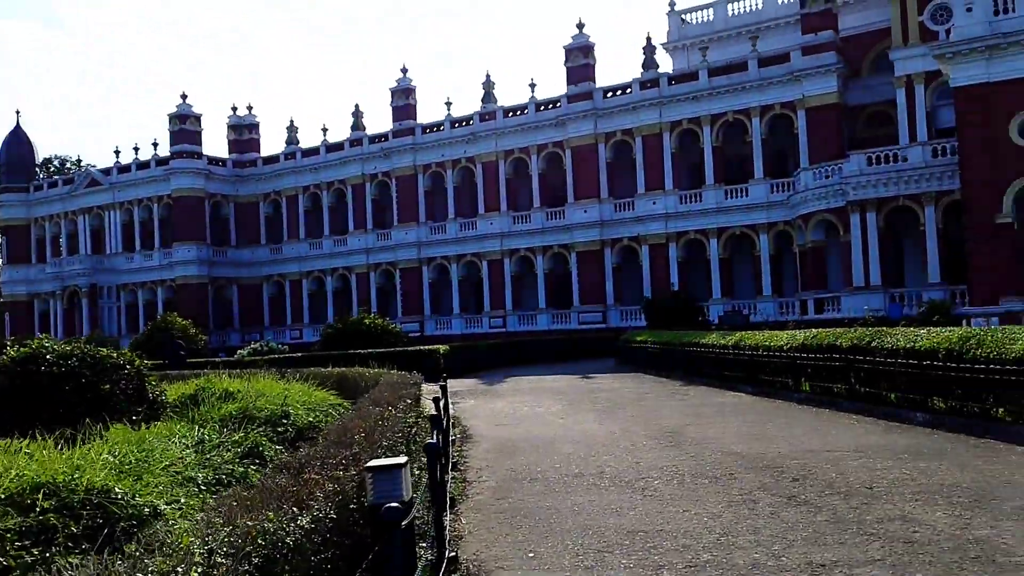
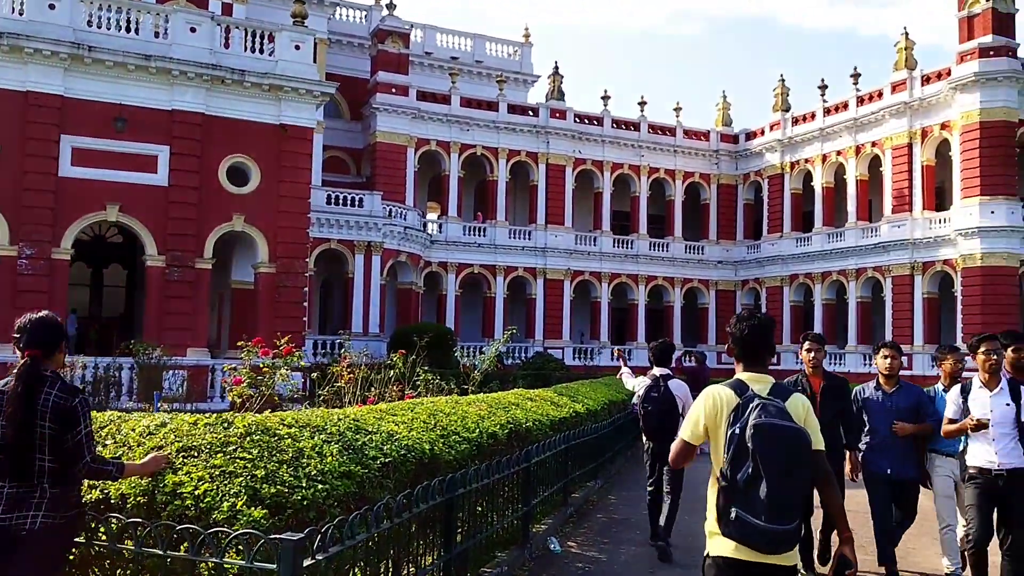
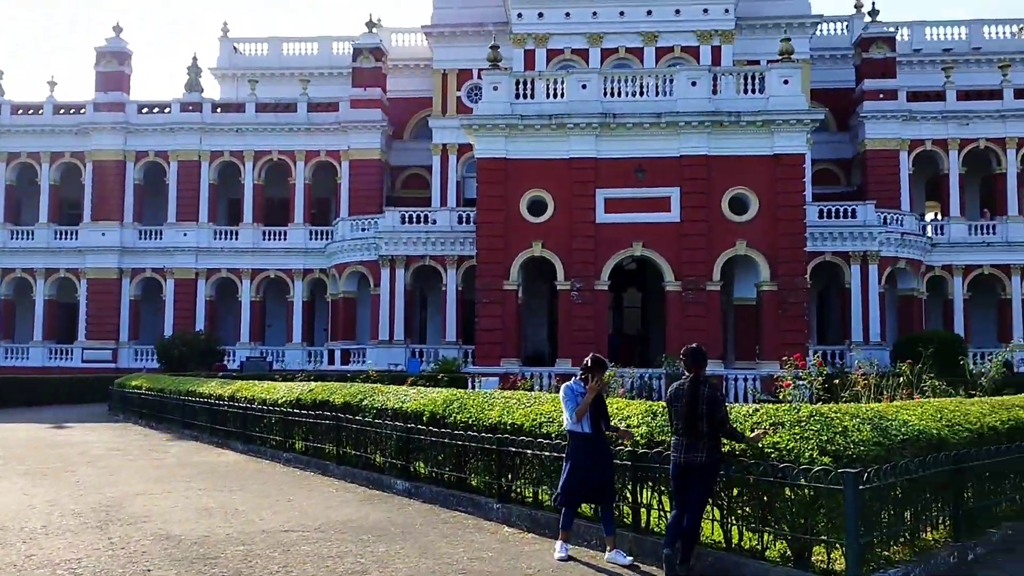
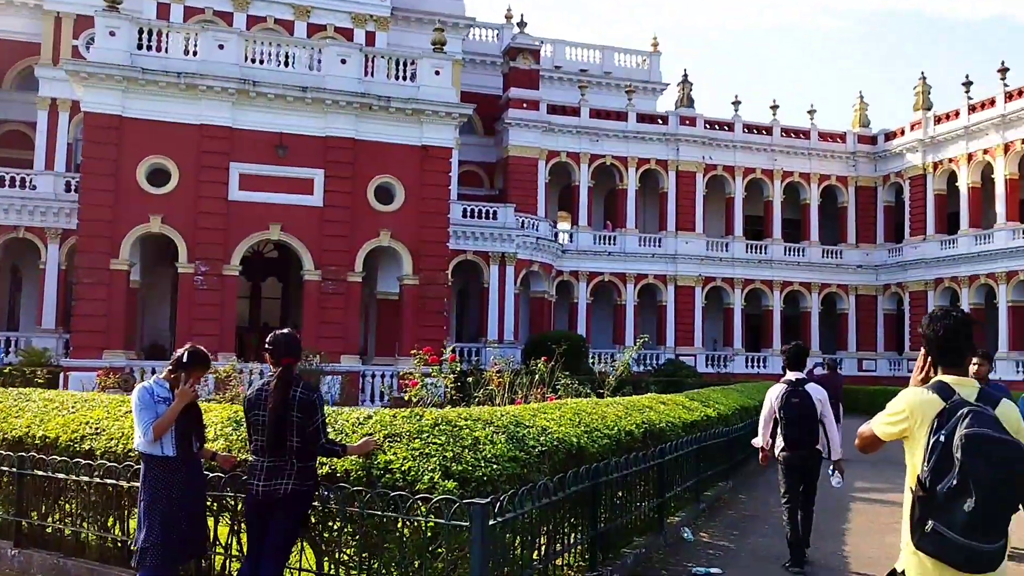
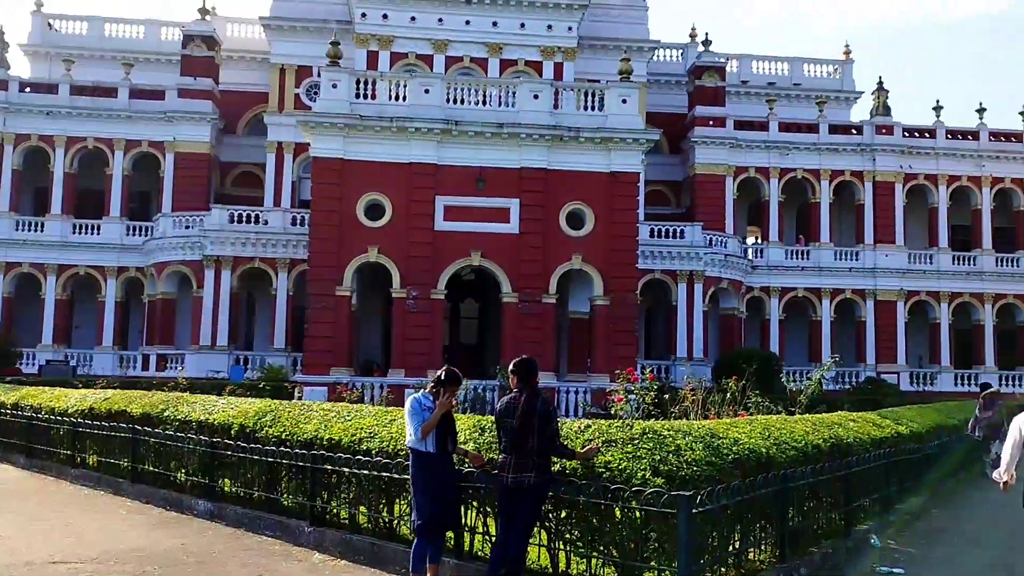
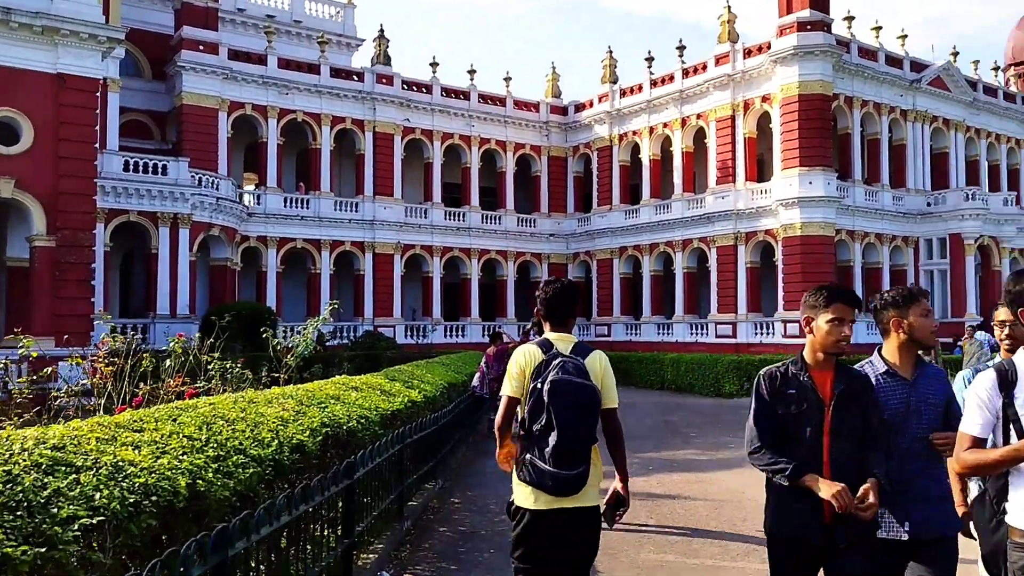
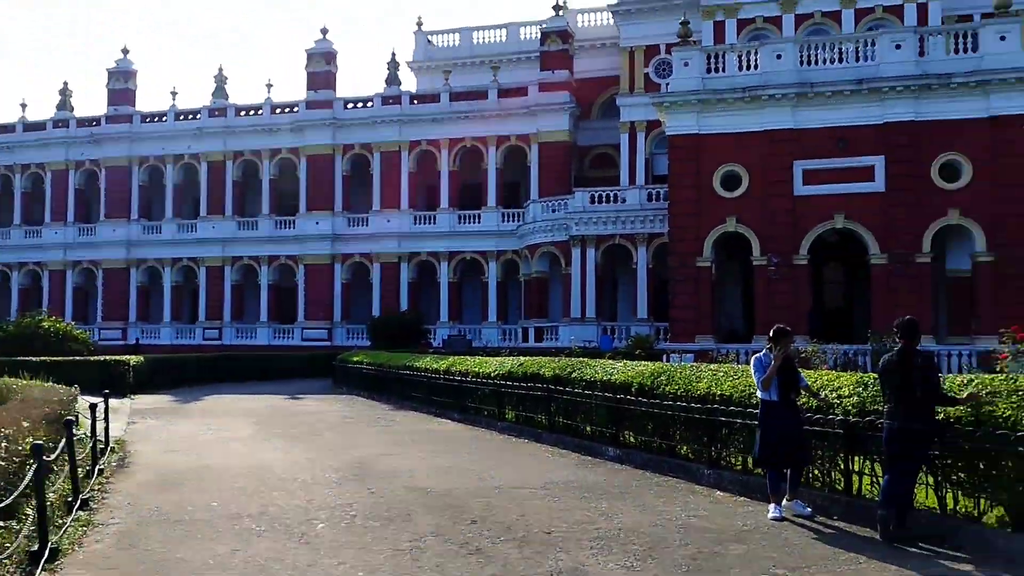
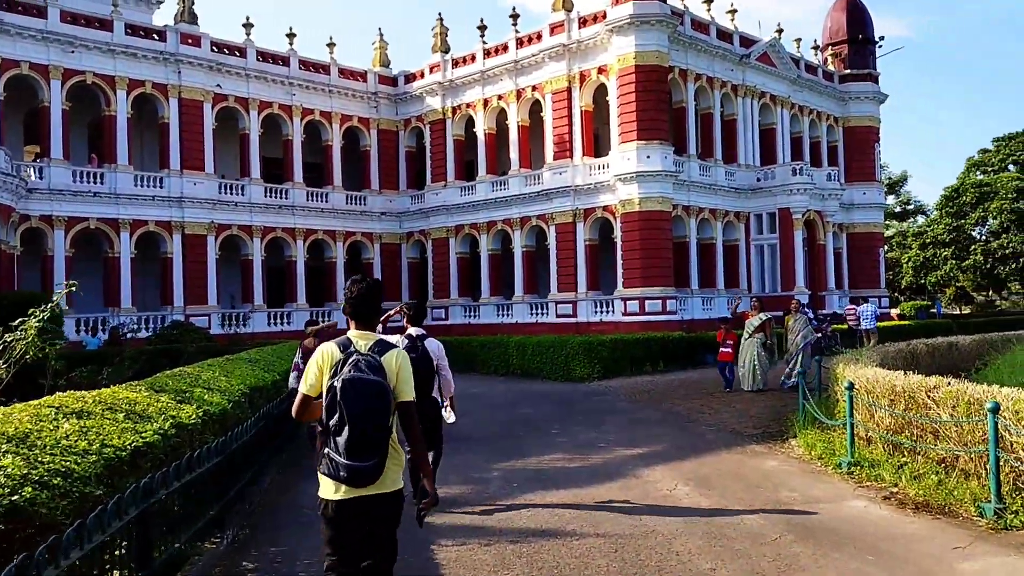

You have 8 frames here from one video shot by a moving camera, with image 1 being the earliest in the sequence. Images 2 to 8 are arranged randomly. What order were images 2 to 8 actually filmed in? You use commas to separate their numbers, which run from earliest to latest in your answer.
7, 3, 5, 4, 2, 6, 8
